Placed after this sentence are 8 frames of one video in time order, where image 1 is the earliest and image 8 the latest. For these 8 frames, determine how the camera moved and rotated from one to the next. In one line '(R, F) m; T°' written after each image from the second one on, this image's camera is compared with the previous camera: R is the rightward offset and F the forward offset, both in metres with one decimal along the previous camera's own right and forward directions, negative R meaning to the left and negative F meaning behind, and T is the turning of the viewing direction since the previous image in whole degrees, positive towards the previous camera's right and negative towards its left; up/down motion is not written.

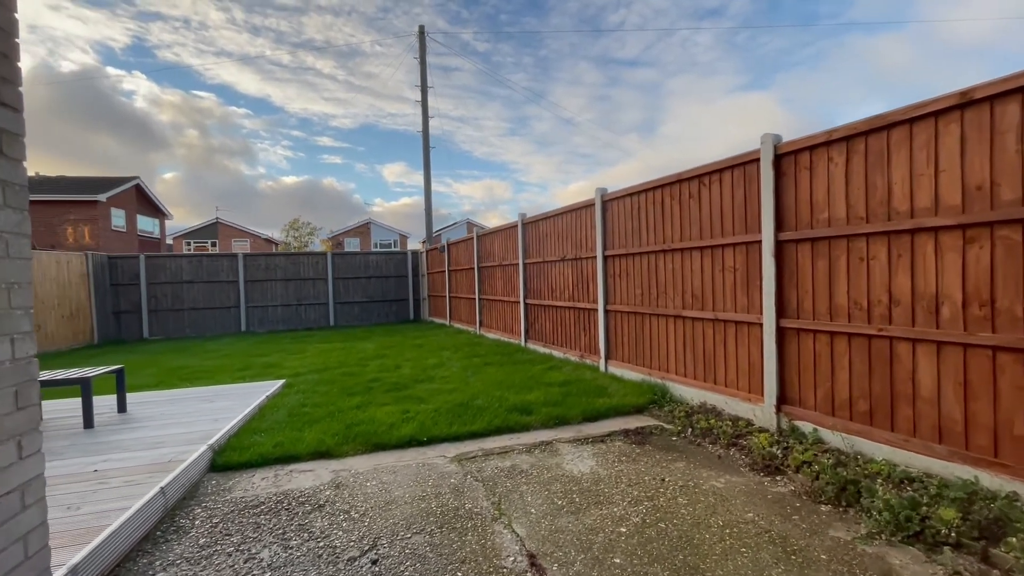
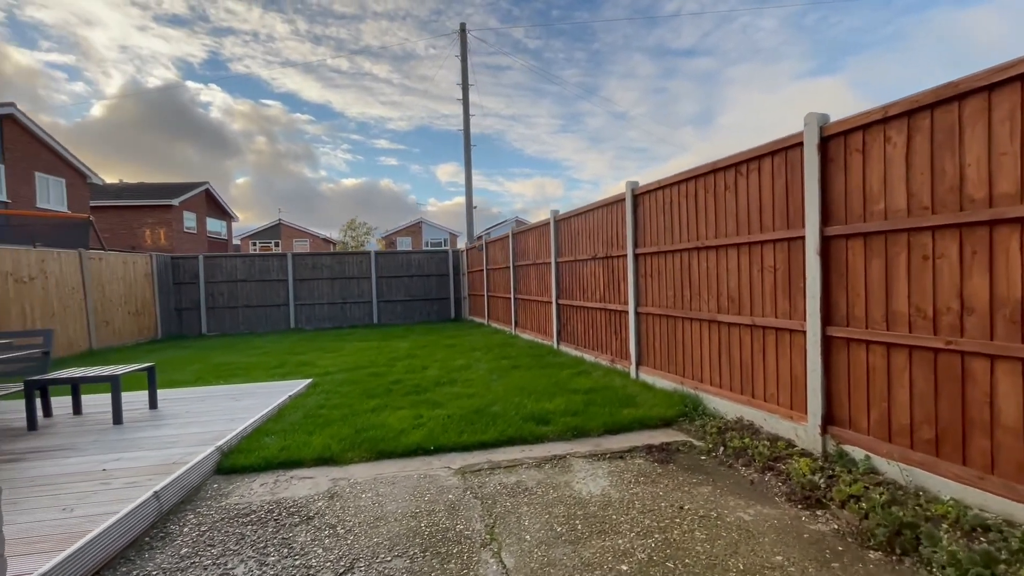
(+0.3, +0.3) m; -6°
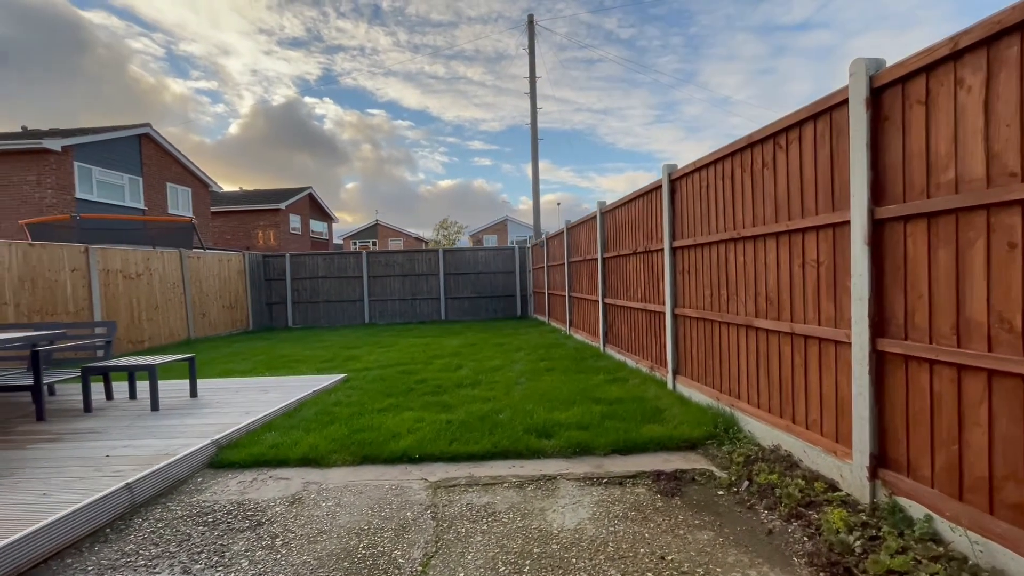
(+0.7, +0.4) m; -11°
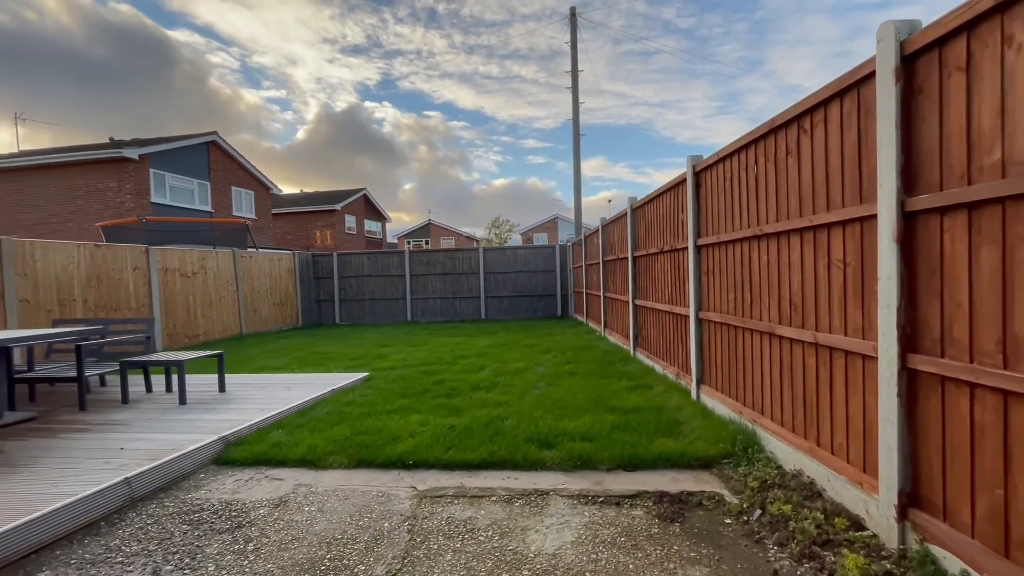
(+0.4, +0.2) m; -6°
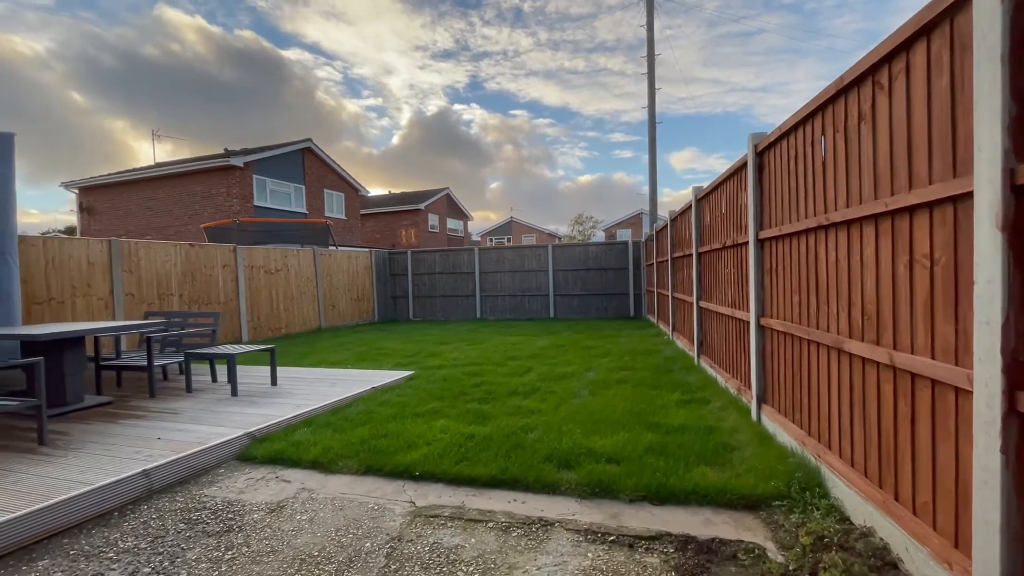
(+0.5, +0.4) m; -10°
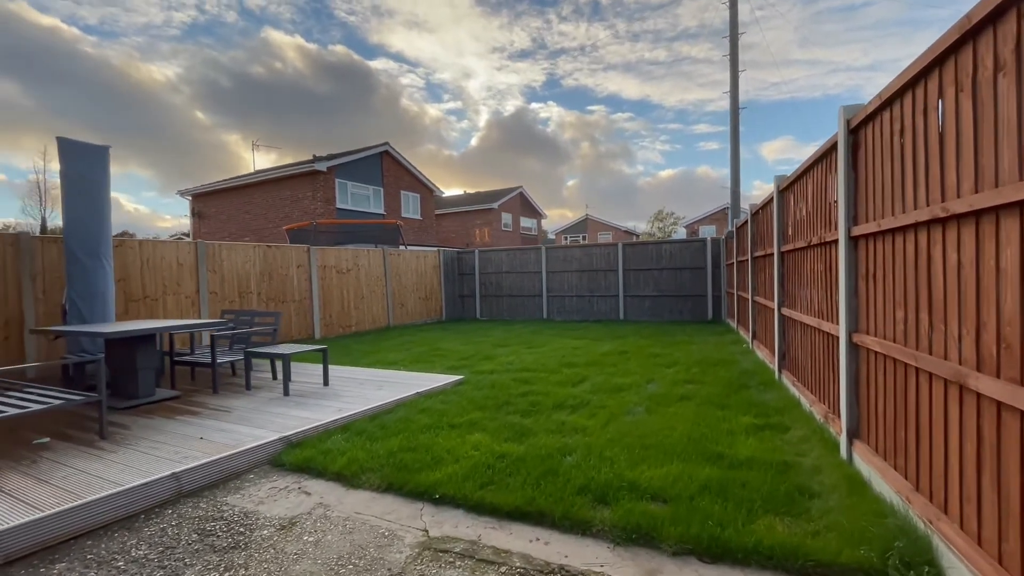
(+0.3, +0.4) m; -9°
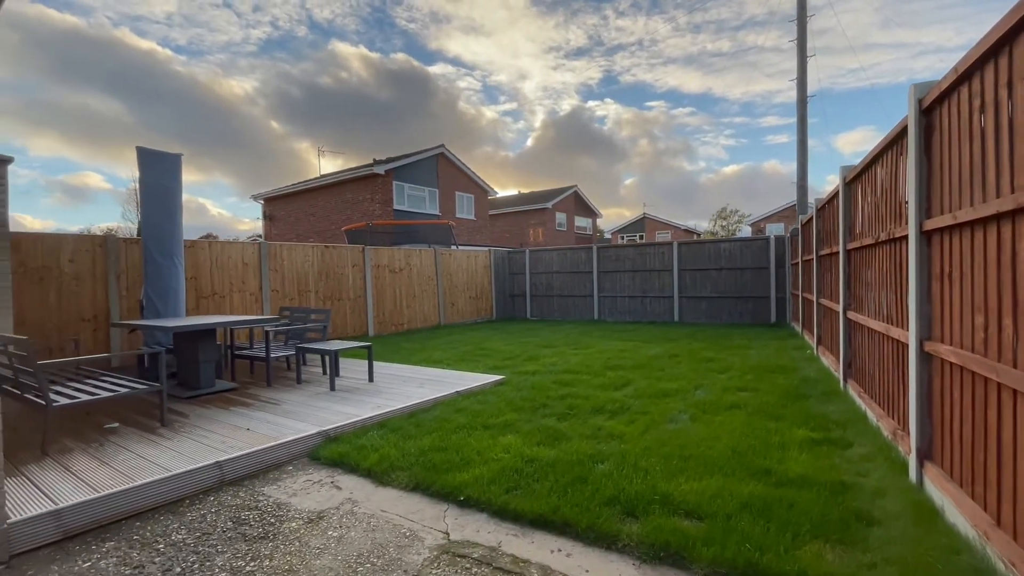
(+0.2, +0.1) m; -7°
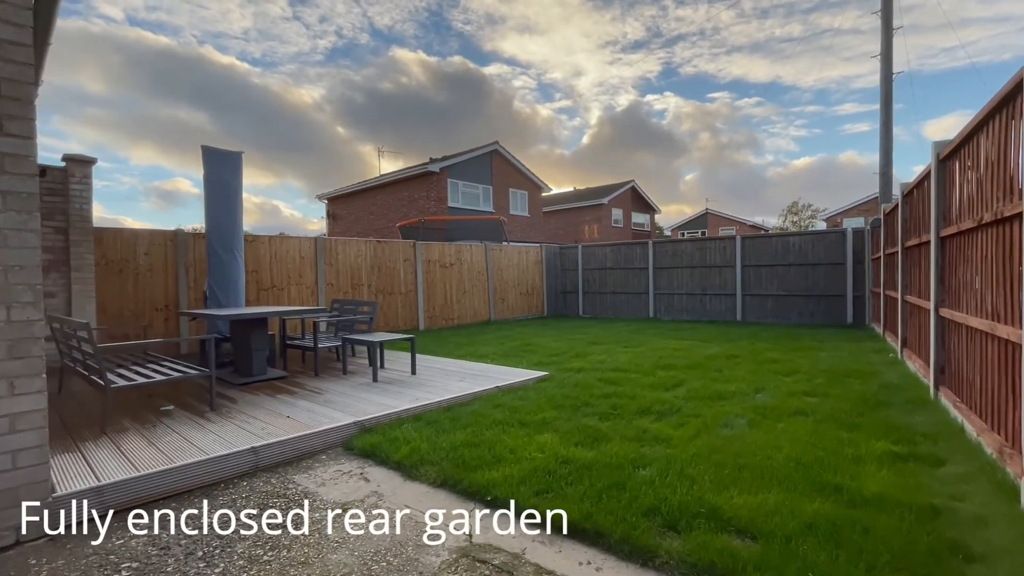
(+0.1, +0.2) m; -7°
